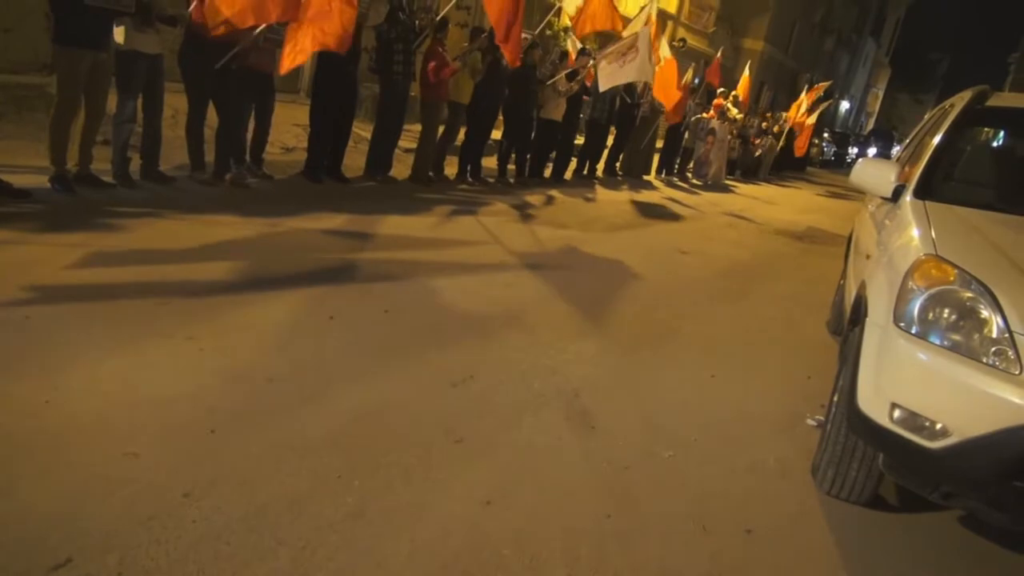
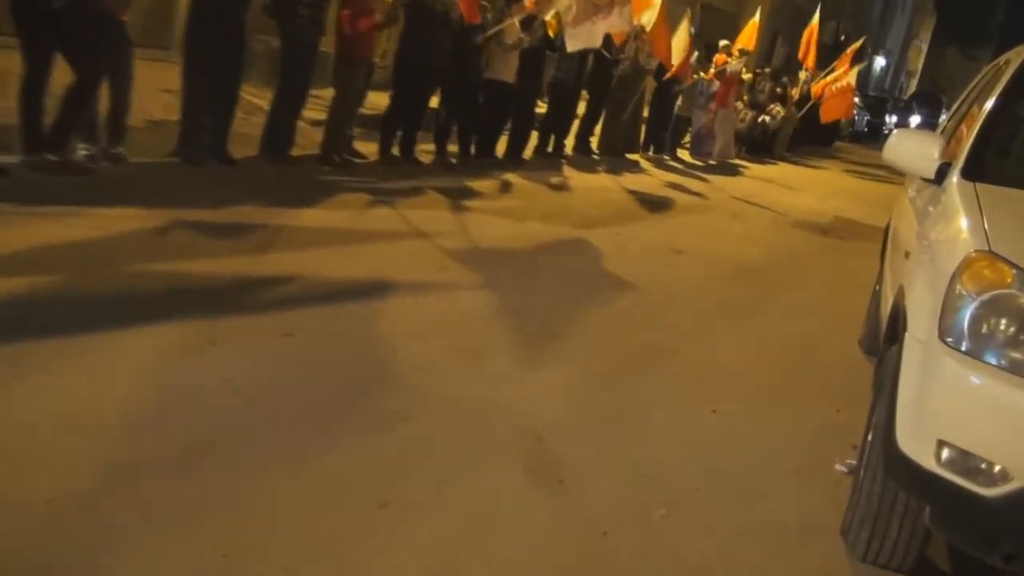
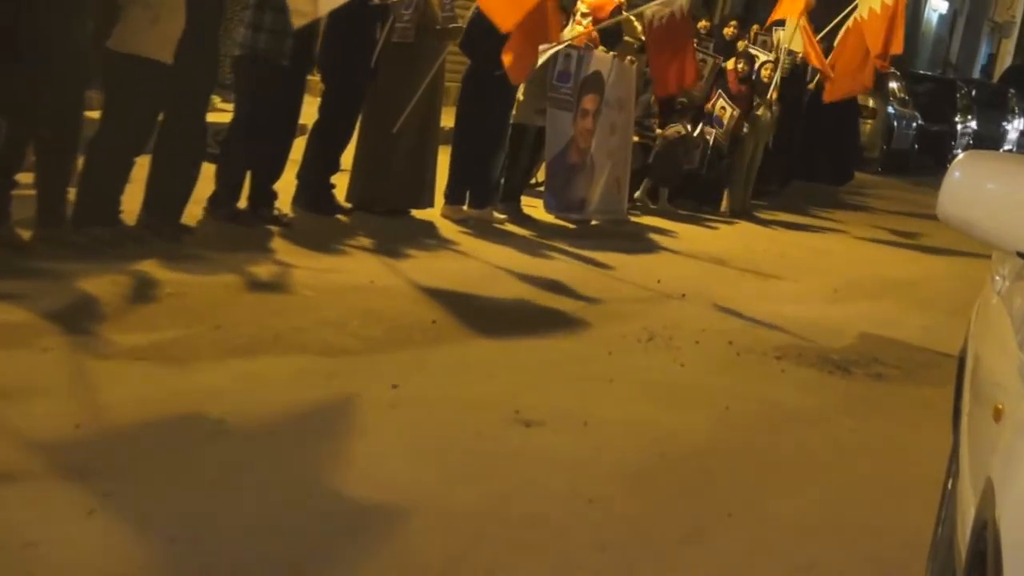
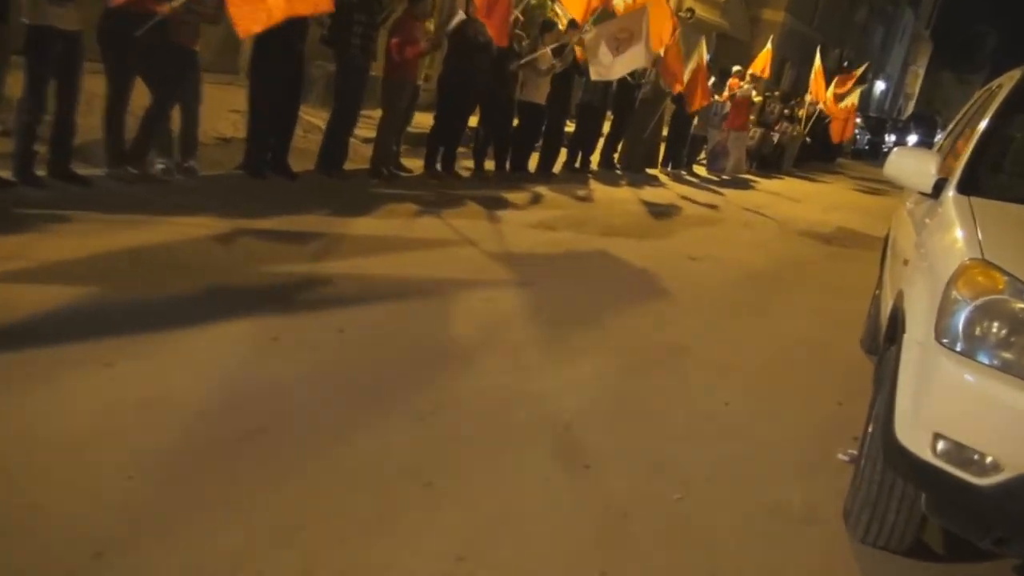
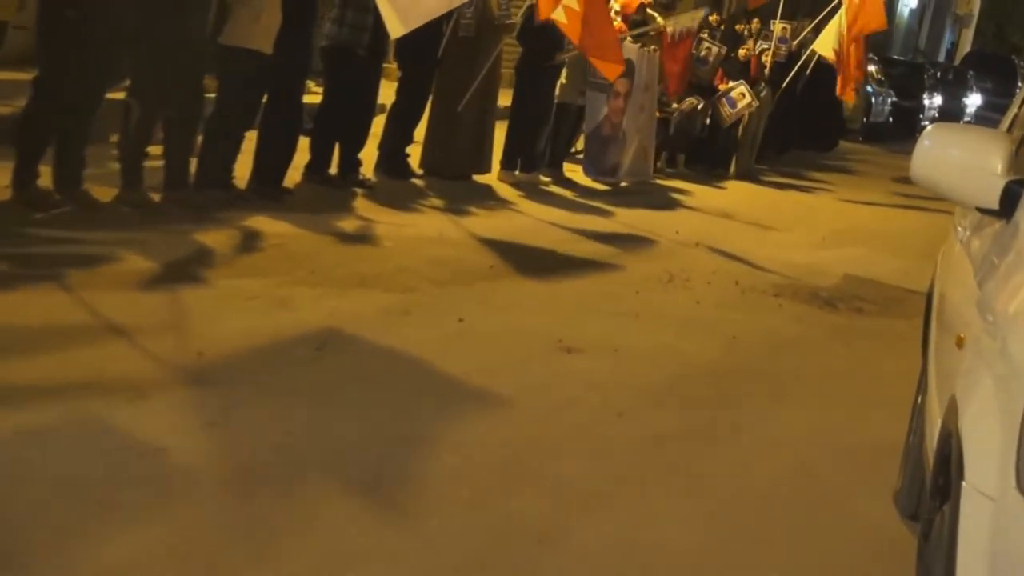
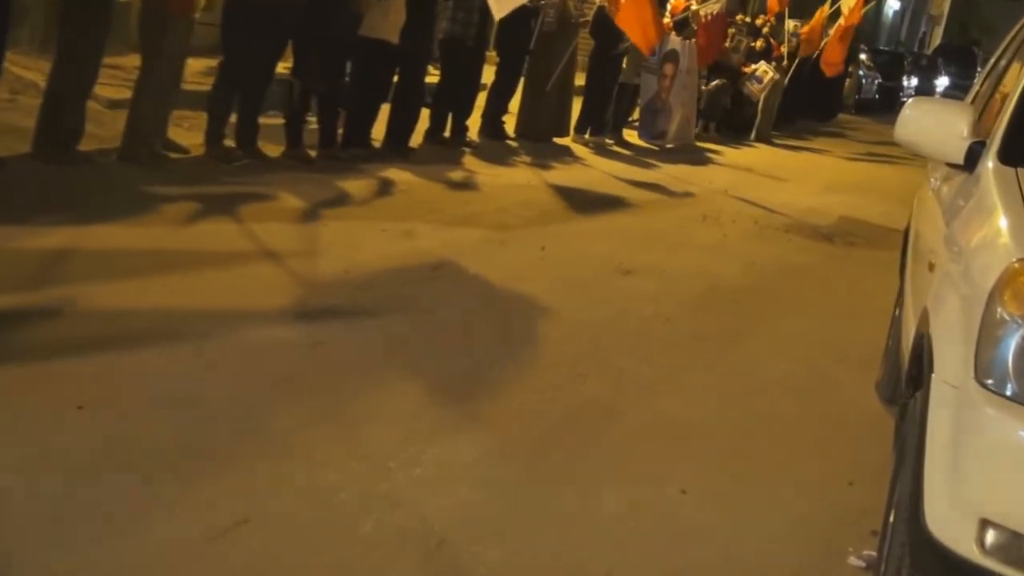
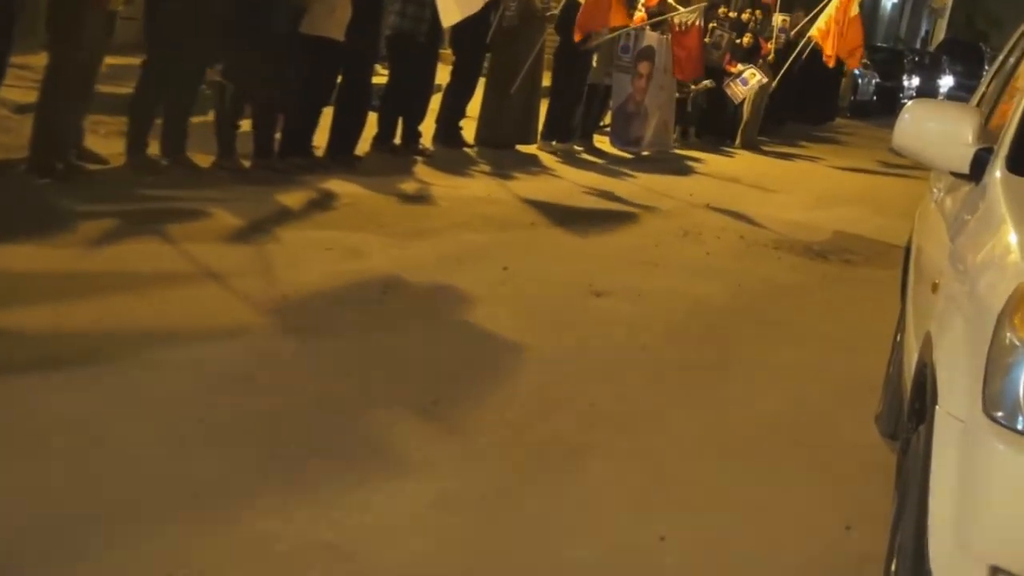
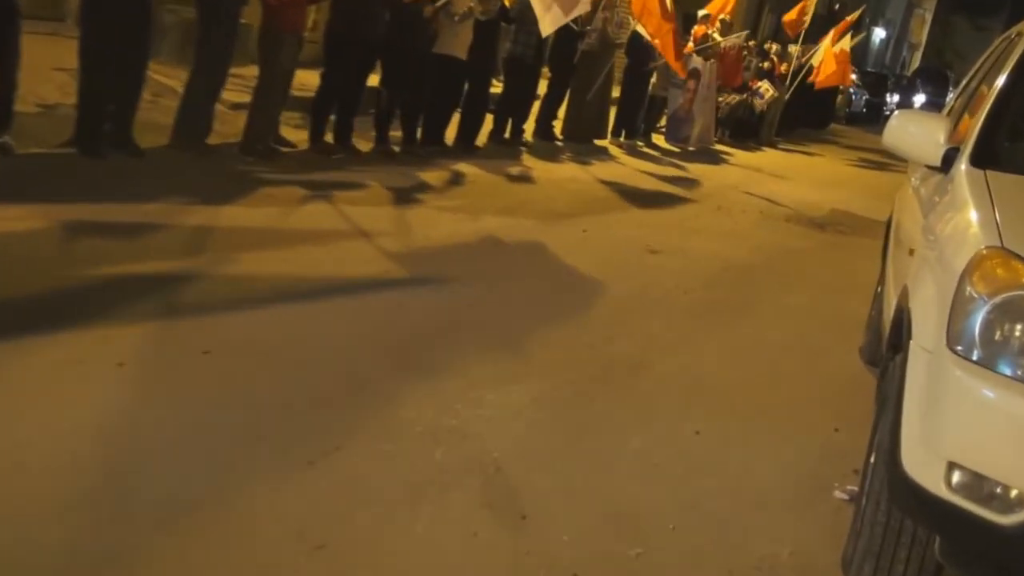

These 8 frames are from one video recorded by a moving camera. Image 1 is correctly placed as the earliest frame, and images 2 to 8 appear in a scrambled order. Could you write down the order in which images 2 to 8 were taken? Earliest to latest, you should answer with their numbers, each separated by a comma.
4, 2, 8, 6, 7, 5, 3
